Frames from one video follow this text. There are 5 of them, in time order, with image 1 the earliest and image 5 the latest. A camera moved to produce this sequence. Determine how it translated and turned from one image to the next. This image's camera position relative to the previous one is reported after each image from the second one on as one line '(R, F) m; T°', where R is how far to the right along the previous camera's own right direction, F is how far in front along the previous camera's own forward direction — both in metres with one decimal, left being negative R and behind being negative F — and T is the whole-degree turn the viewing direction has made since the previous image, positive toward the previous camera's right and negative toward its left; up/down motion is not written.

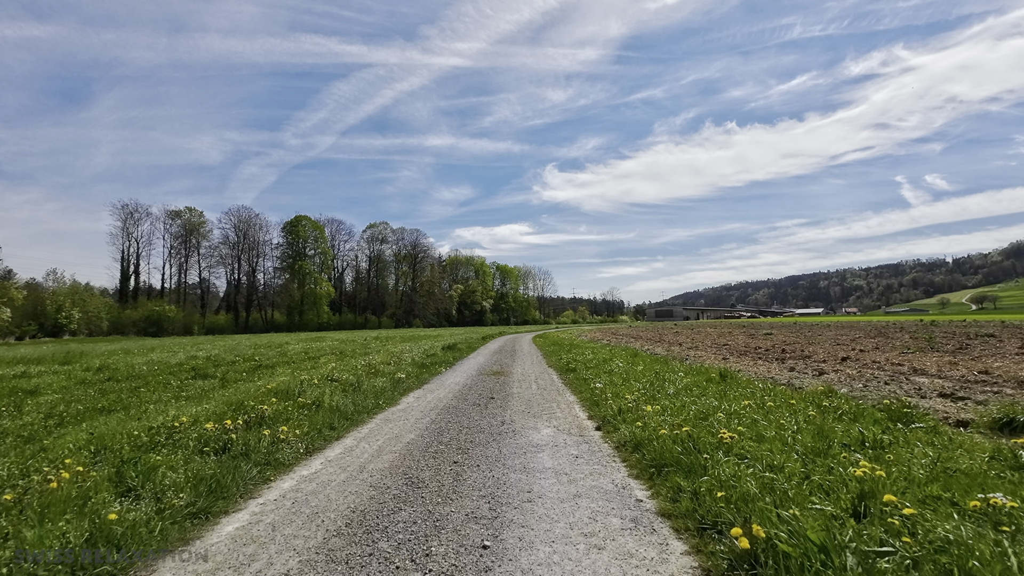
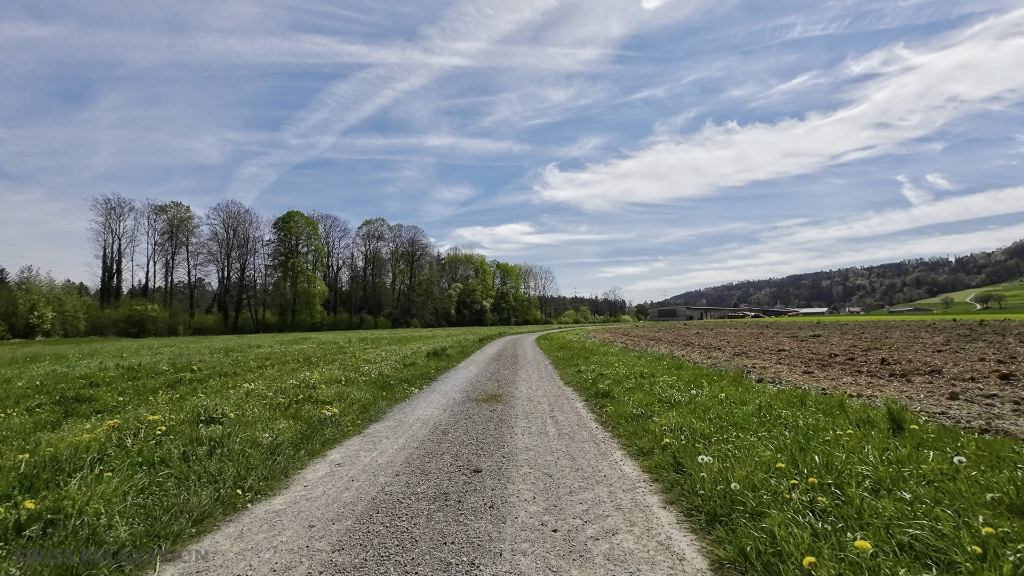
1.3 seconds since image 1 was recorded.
(0.0, +4.3) m; 0°
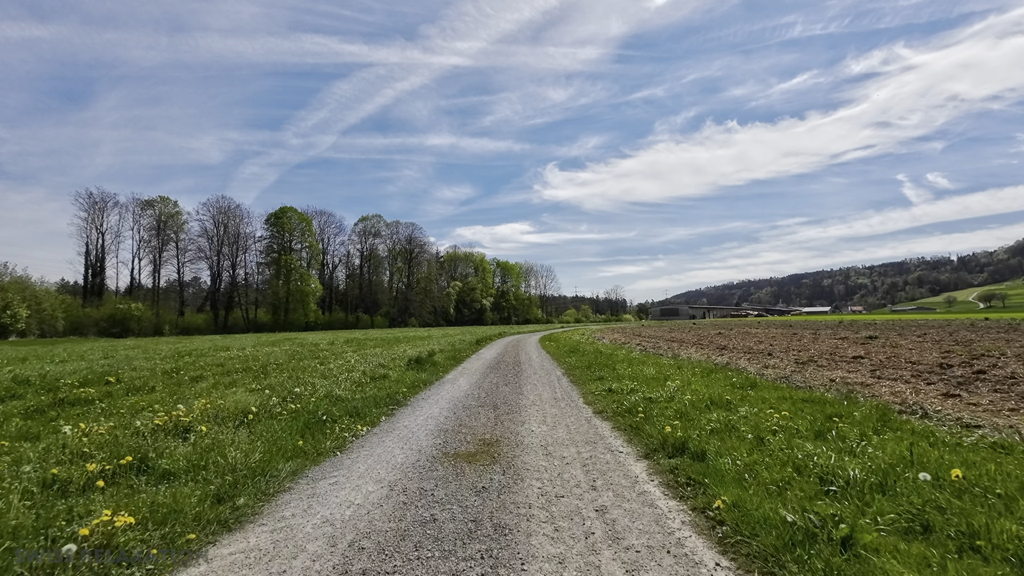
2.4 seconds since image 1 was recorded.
(-0.1, +3.6) m; 0°
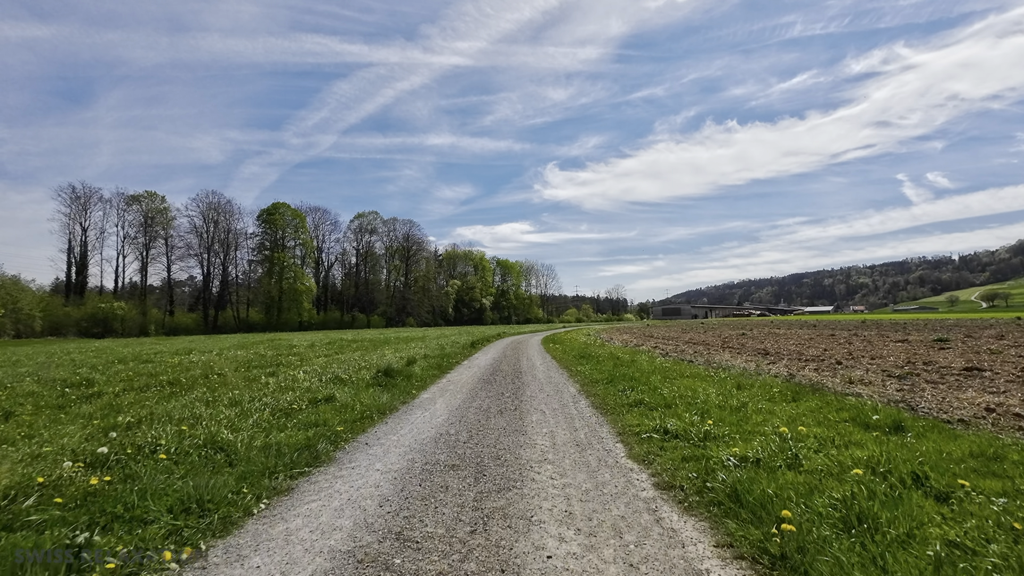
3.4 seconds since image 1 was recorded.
(0.0, +3.3) m; 0°
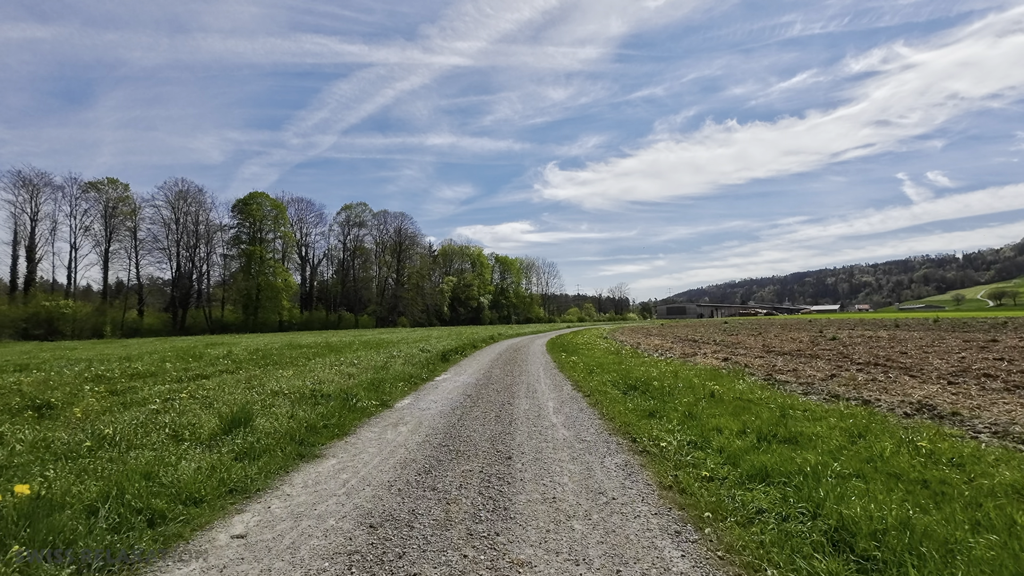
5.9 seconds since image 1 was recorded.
(+0.3, +8.5) m; 0°
